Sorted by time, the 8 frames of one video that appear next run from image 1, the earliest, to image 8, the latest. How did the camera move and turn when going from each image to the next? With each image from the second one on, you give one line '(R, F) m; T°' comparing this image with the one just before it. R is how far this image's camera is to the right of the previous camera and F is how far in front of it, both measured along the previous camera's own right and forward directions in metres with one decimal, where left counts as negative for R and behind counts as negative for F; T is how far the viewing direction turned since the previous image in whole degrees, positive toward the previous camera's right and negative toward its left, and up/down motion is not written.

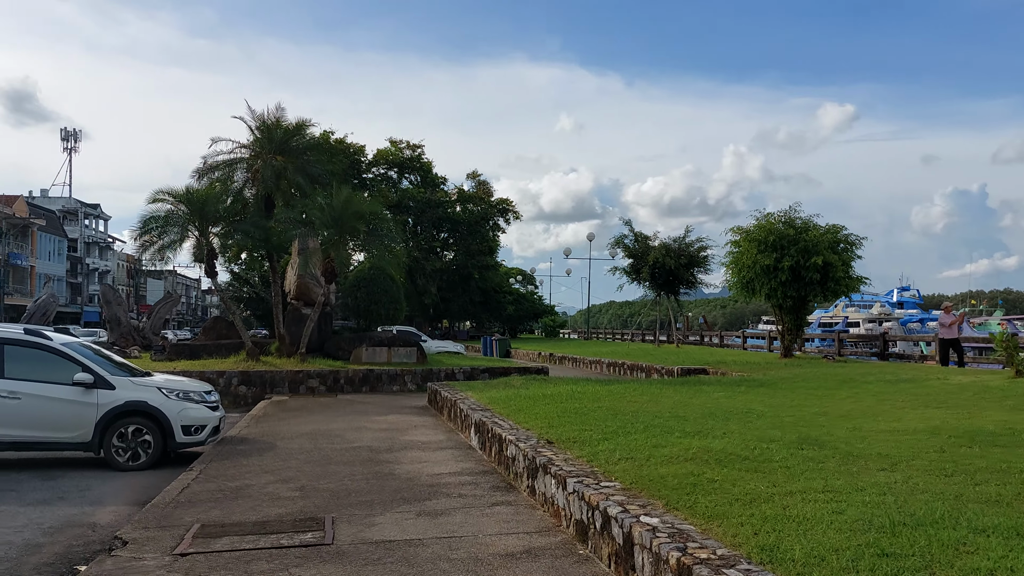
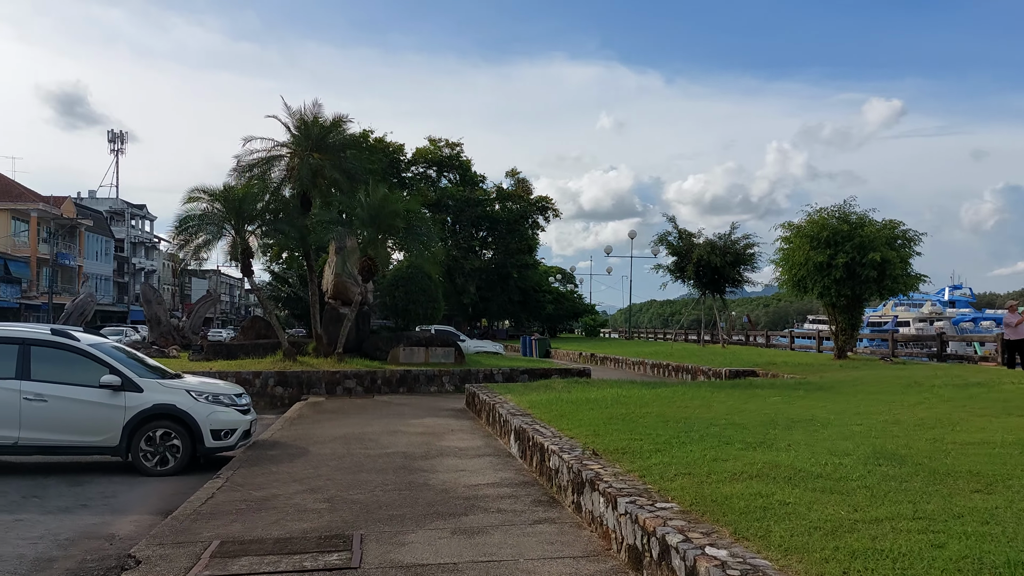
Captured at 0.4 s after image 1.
(0.0, +0.6) m; -3°
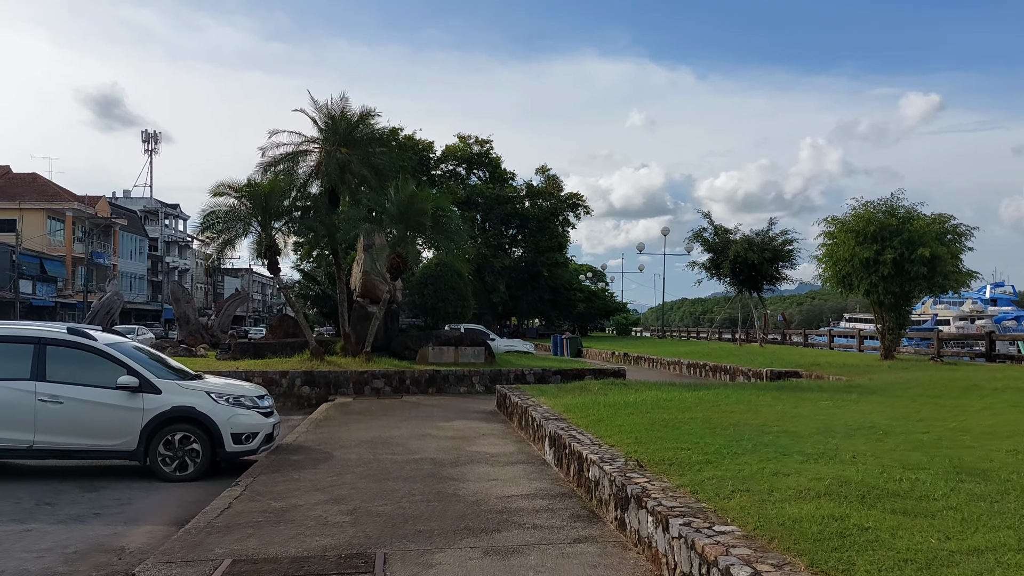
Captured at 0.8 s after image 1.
(-0.1, +0.6) m; -2°
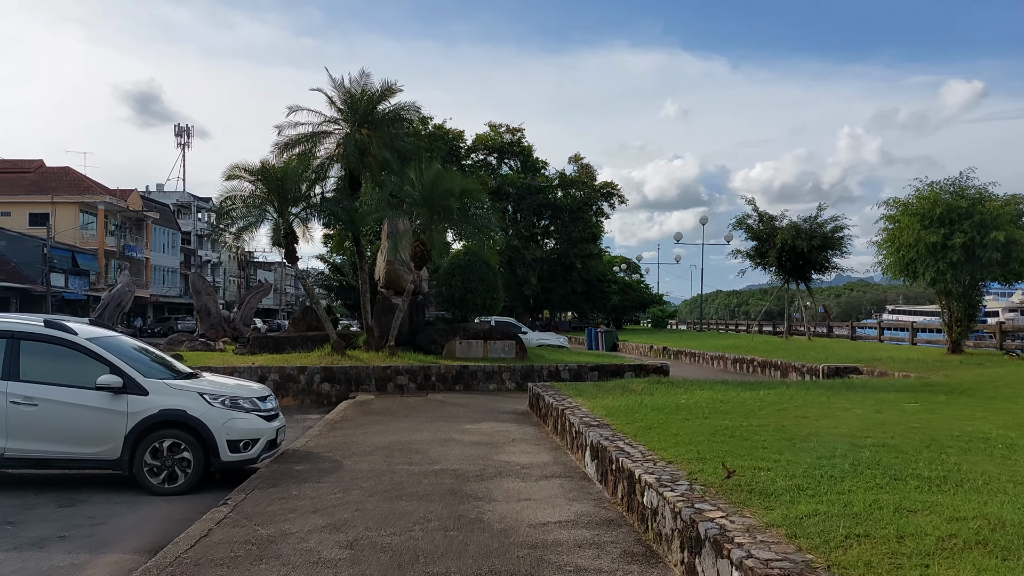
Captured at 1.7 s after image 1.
(0.0, +1.4) m; -2°
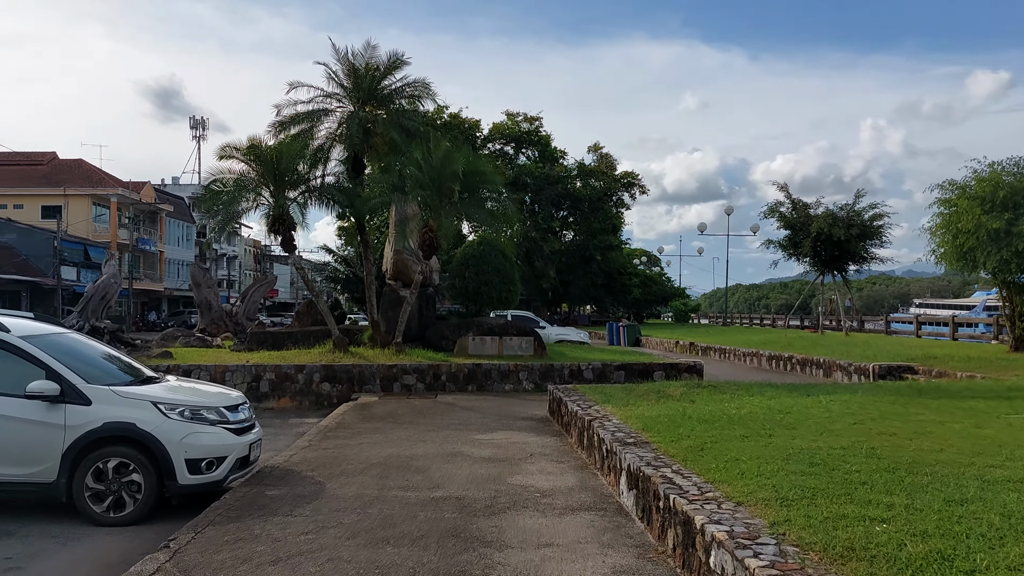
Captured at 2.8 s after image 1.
(0.0, +1.6) m; -1°
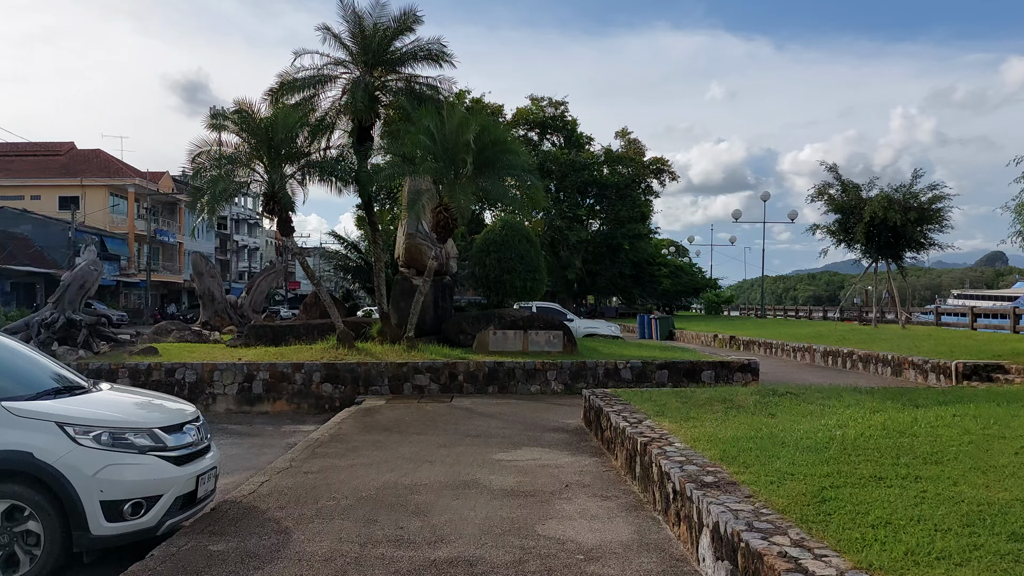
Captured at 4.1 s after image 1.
(-0.1, +2.0) m; -2°
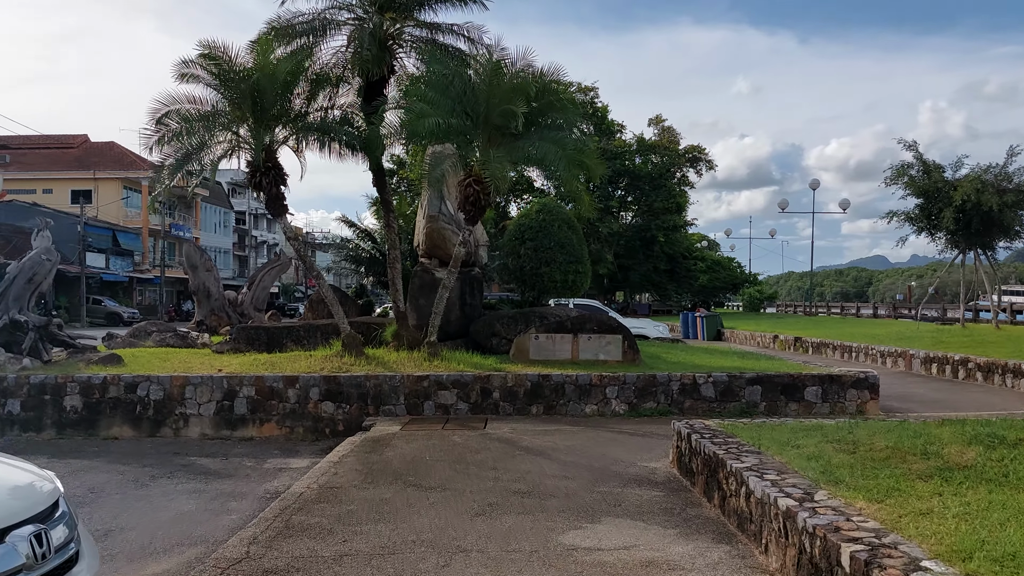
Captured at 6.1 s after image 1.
(-0.4, +3.0) m; -1°
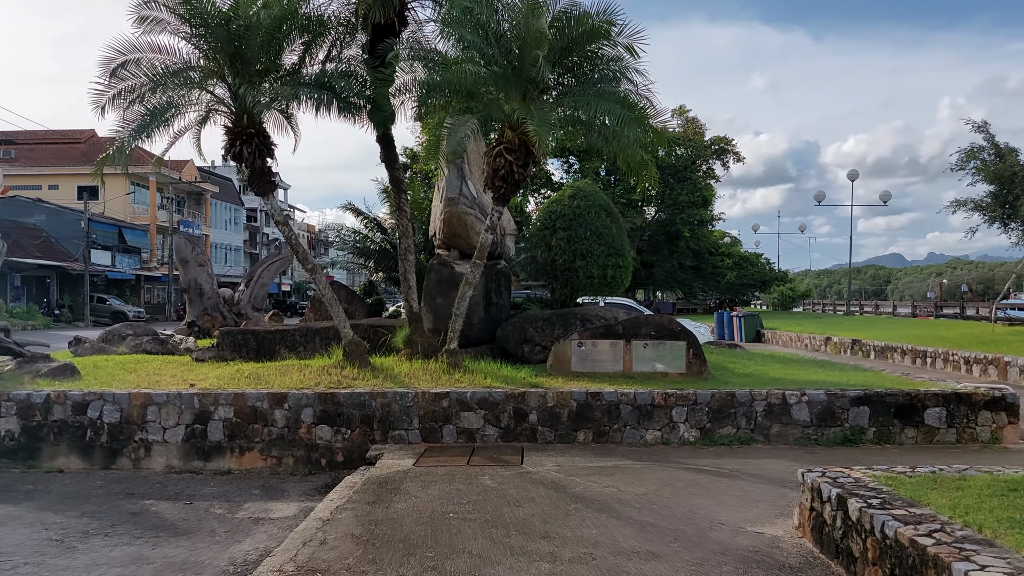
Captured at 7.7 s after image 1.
(-0.3, +2.2) m; -1°
